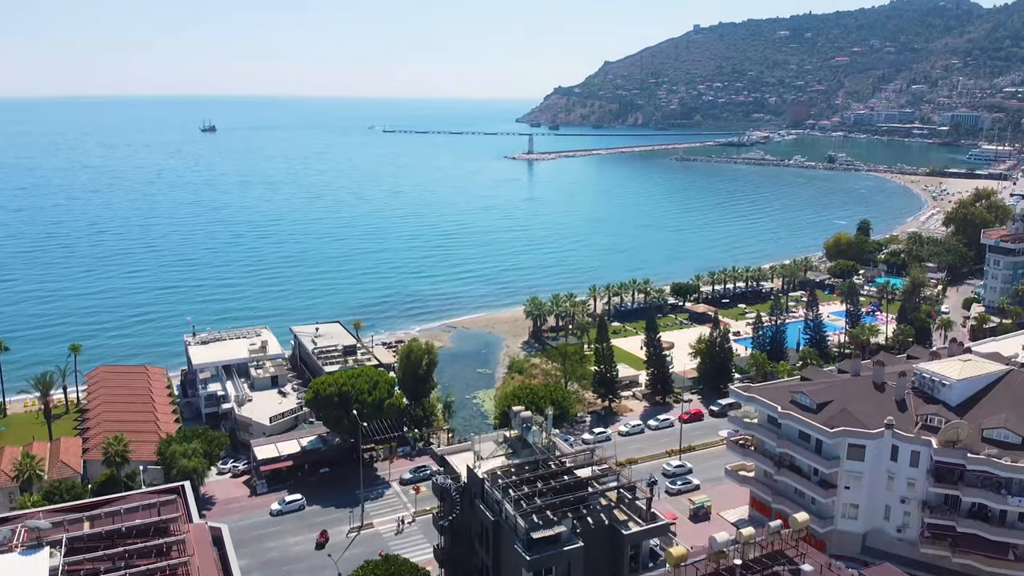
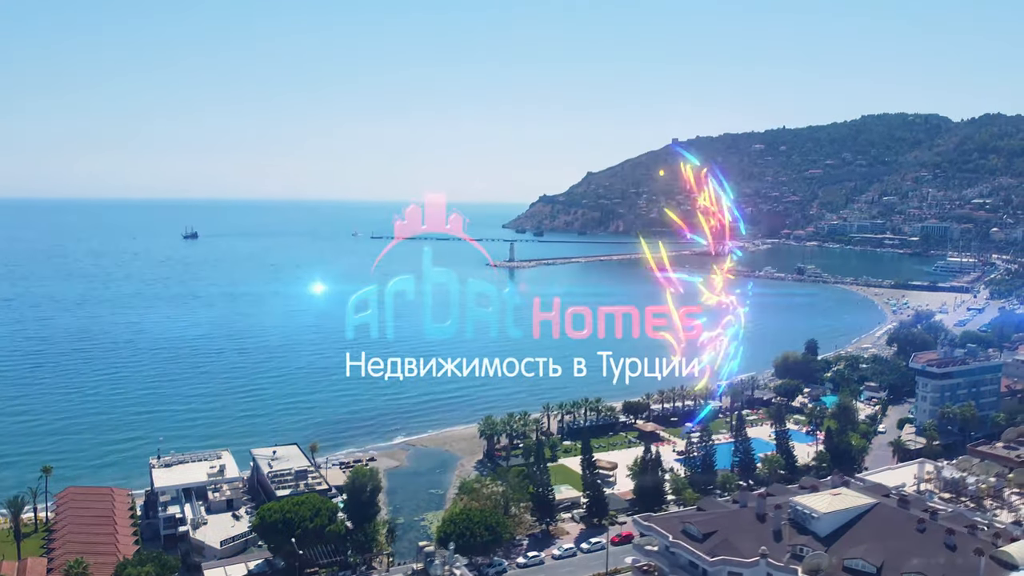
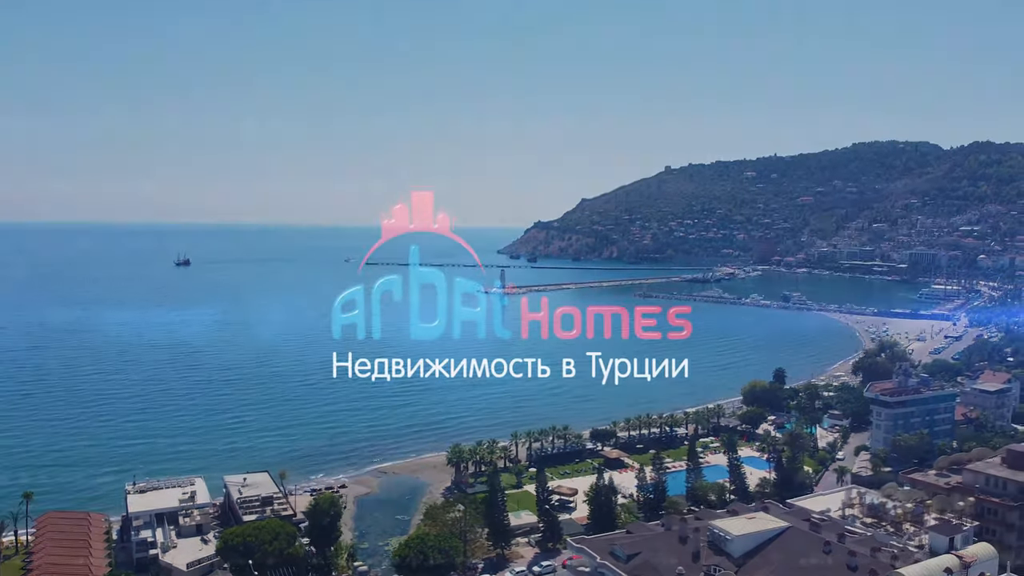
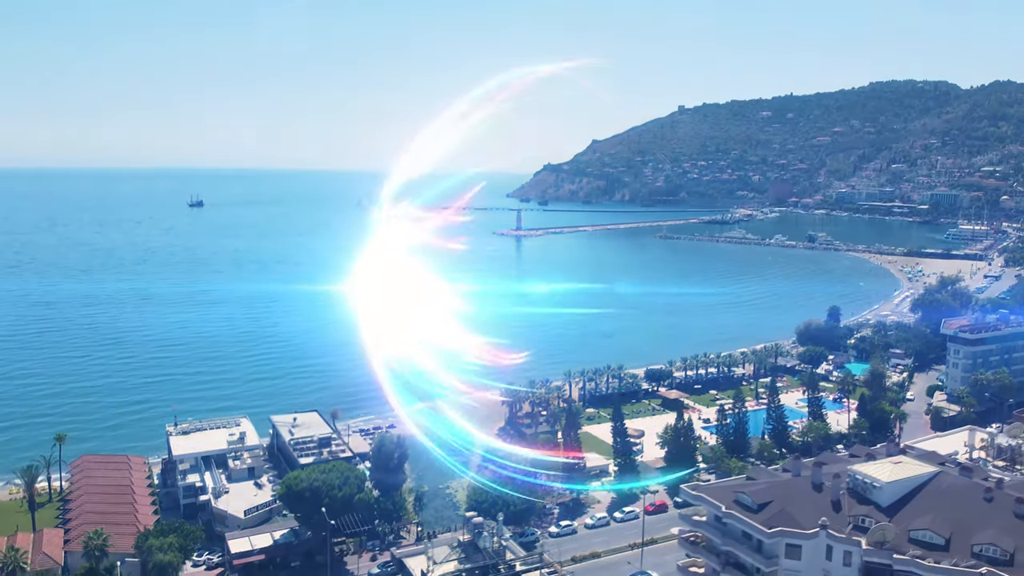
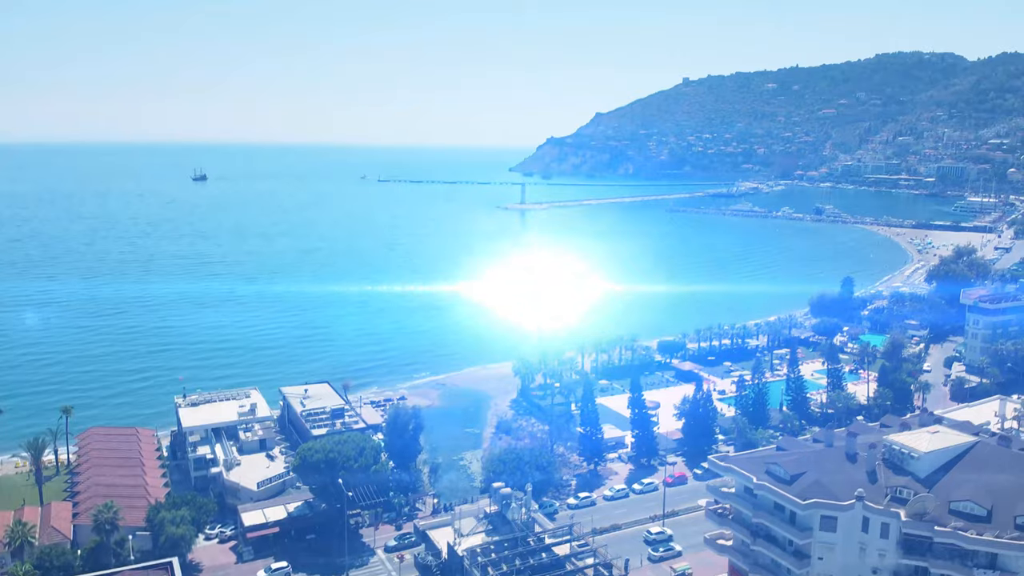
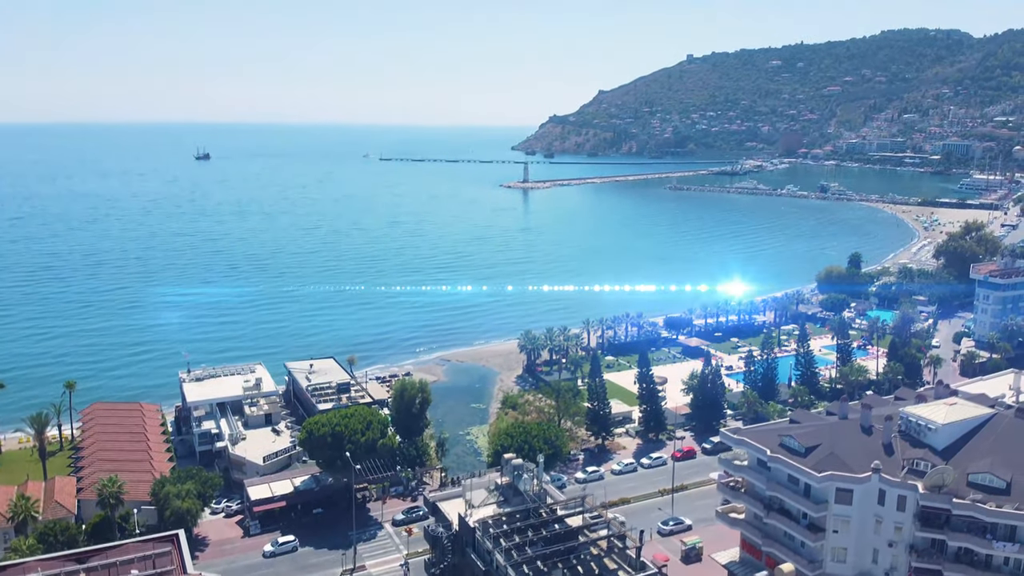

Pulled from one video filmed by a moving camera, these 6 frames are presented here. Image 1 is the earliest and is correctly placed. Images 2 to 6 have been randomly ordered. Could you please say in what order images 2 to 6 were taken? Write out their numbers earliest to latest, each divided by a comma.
6, 5, 4, 2, 3
